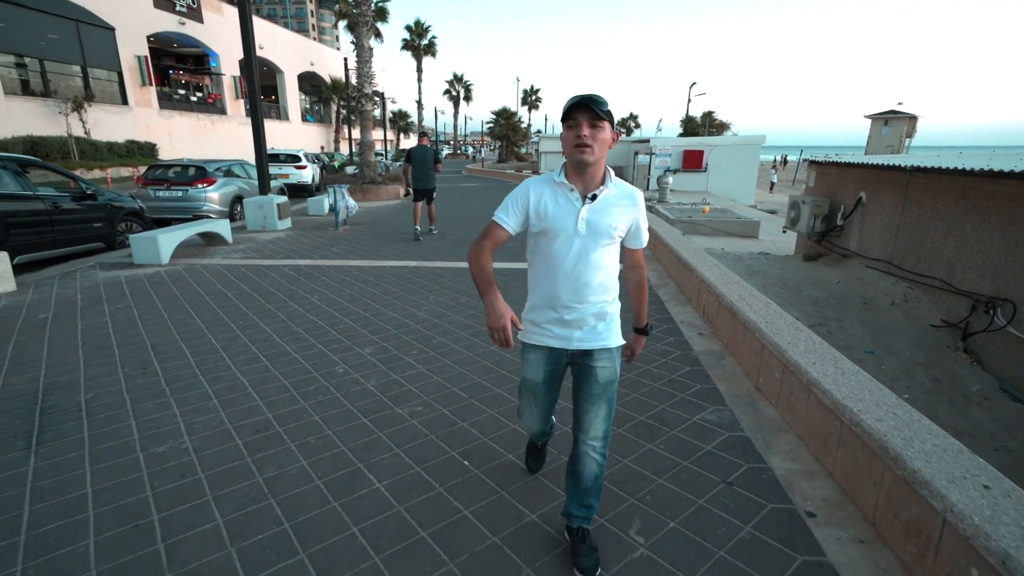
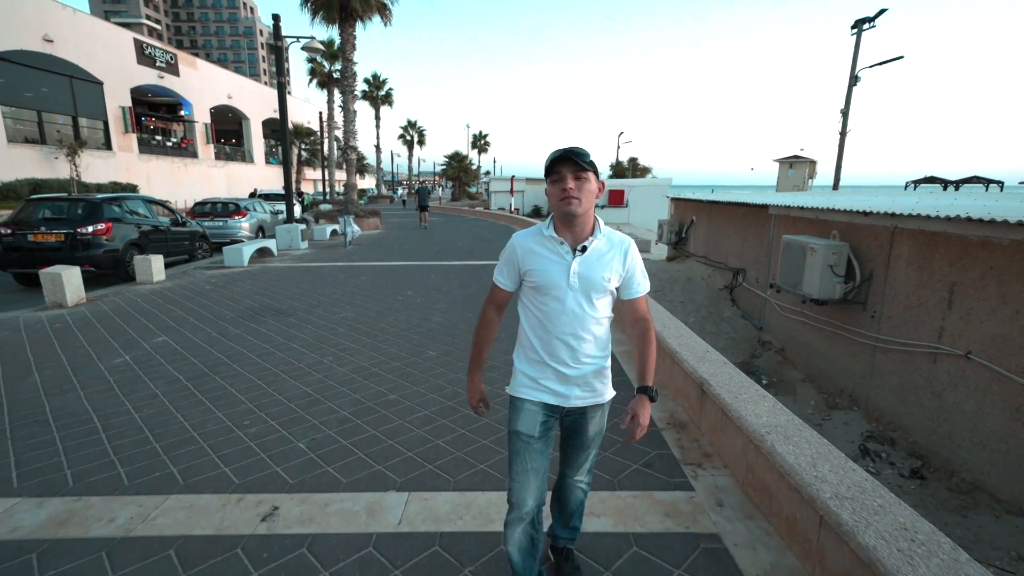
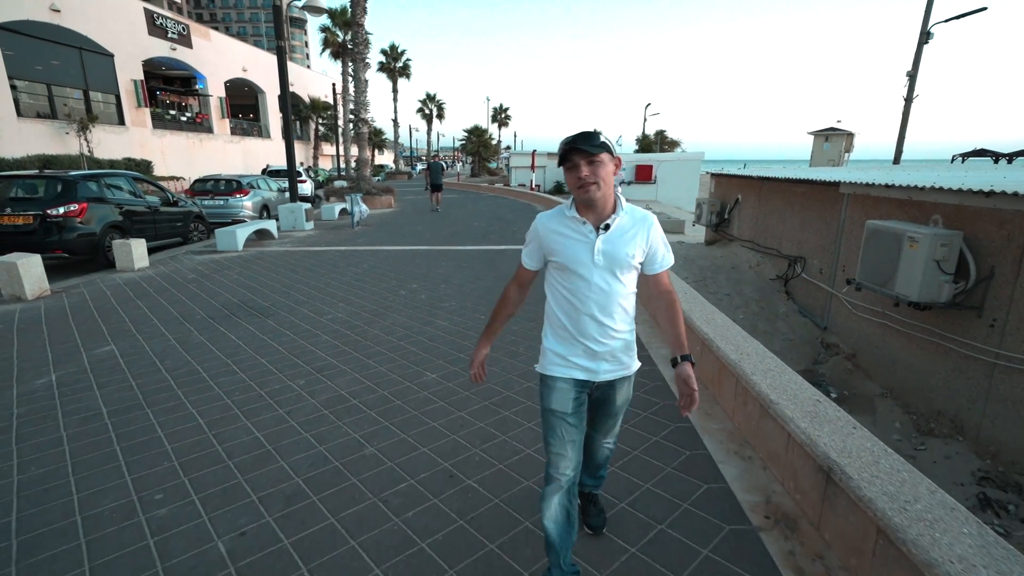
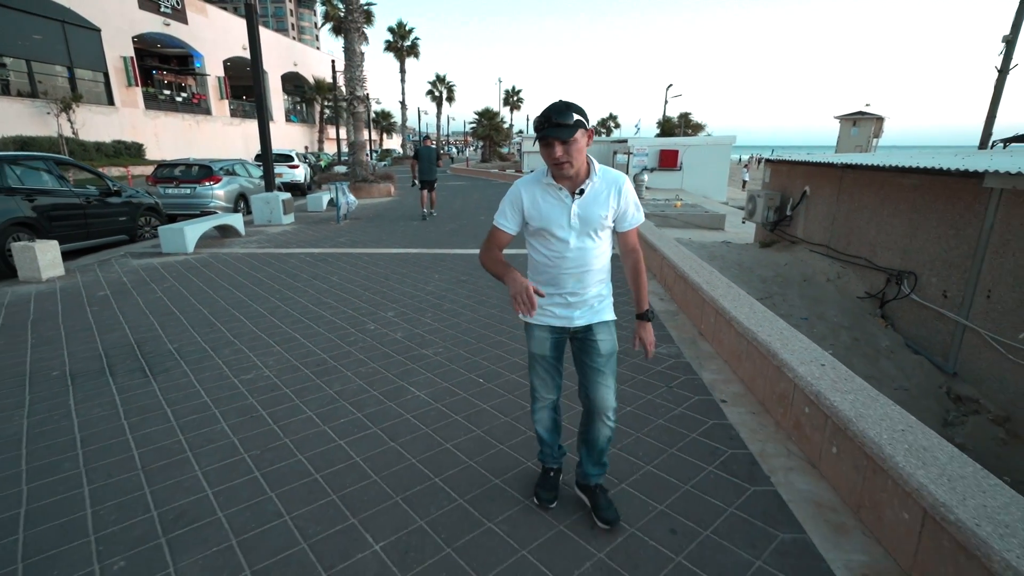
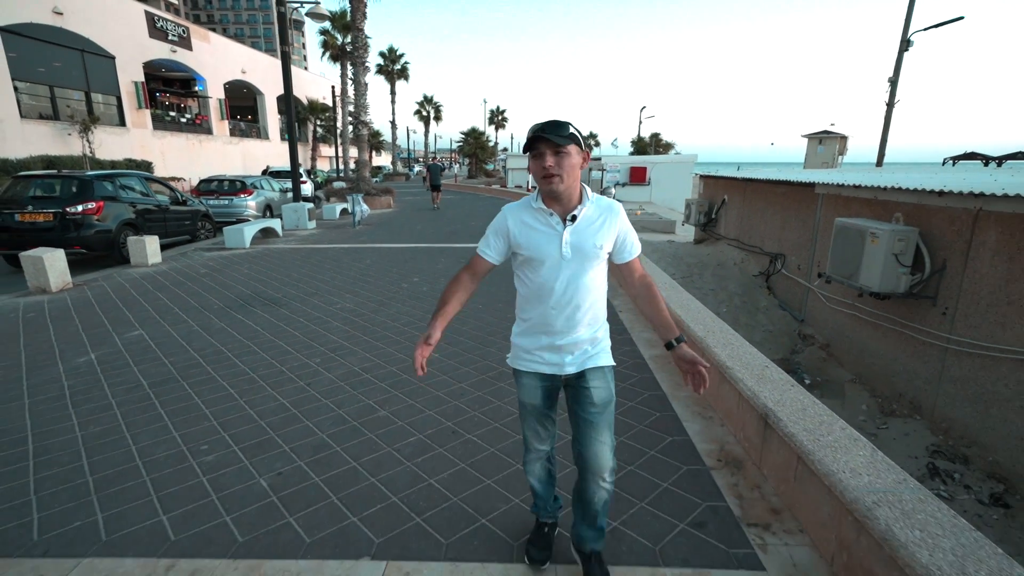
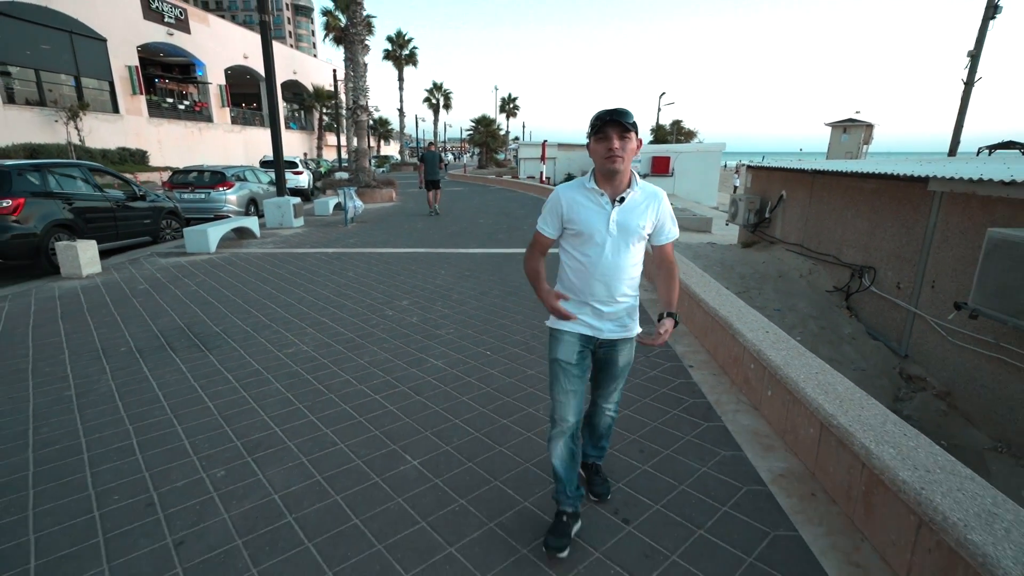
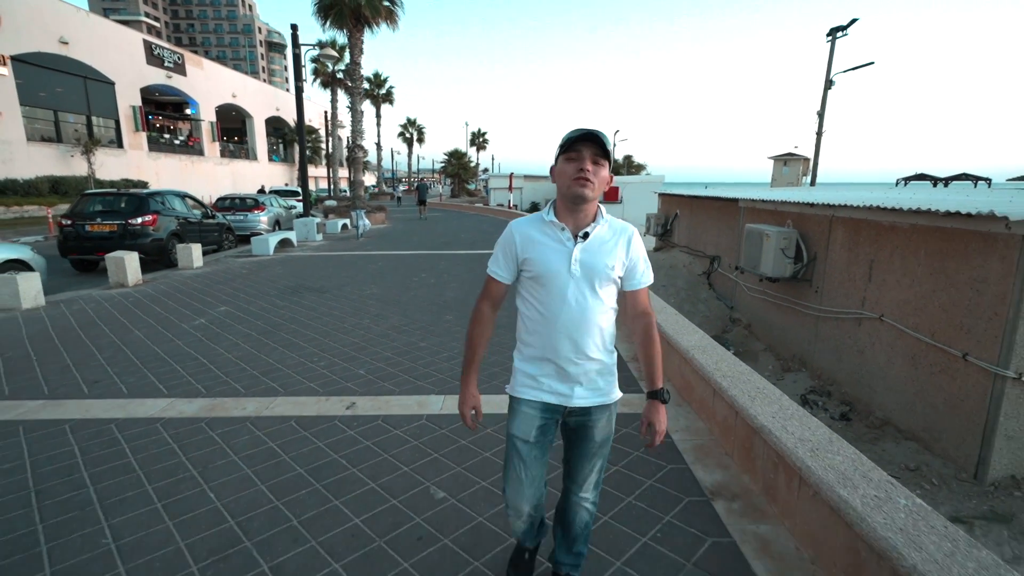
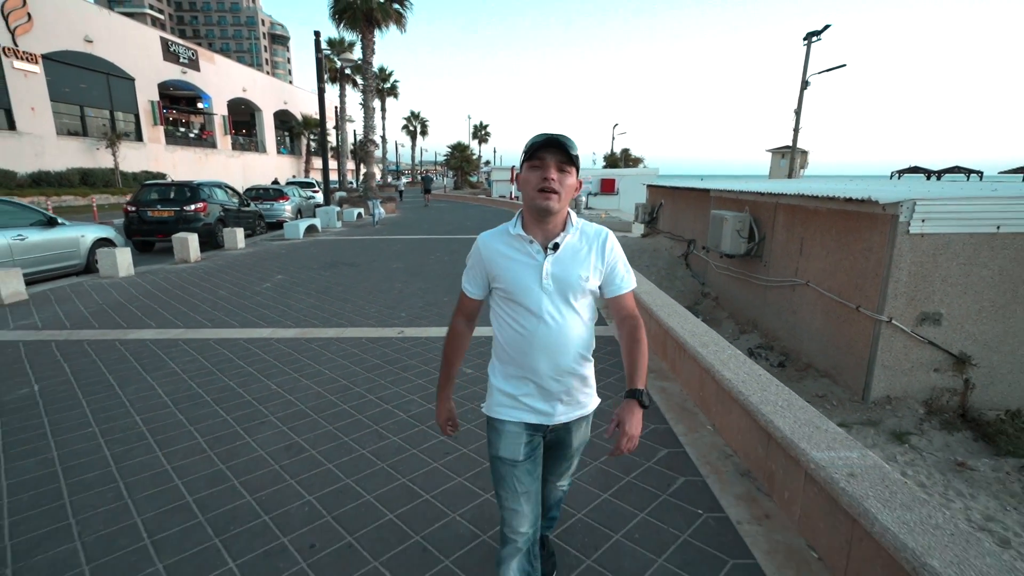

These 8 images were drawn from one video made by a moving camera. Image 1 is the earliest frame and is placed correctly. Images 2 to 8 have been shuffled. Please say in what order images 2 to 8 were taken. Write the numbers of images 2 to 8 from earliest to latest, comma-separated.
4, 6, 3, 5, 2, 7, 8
